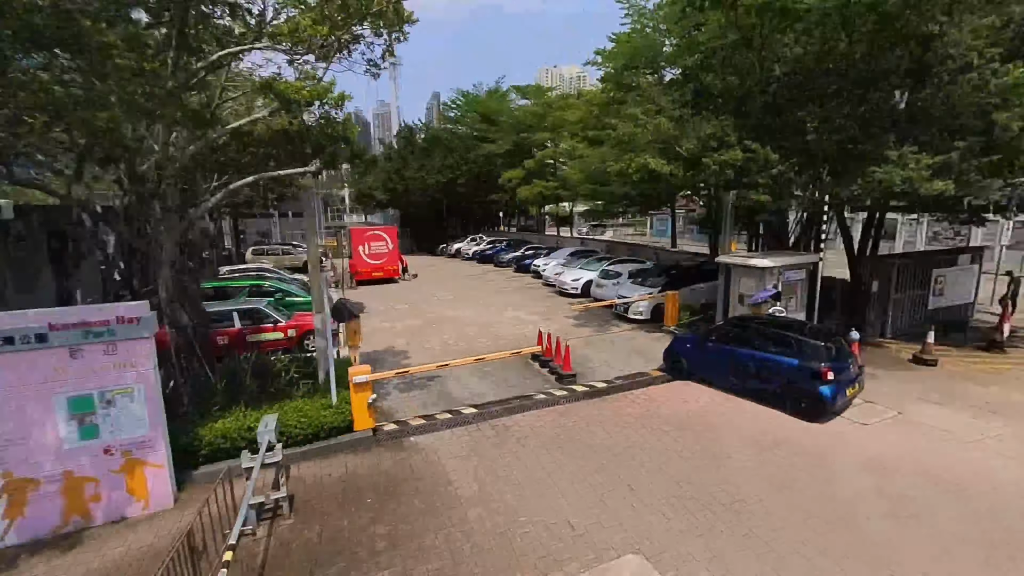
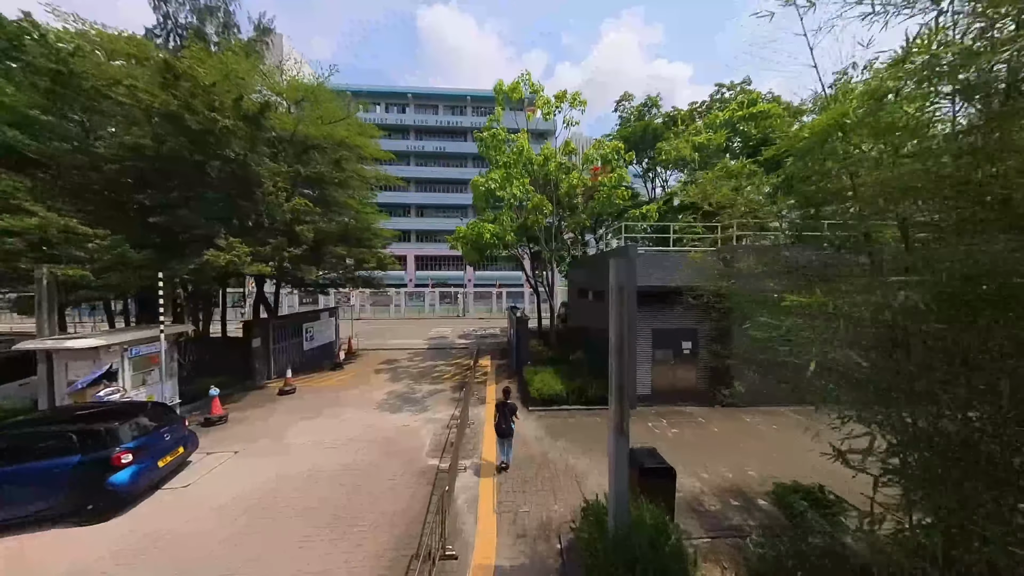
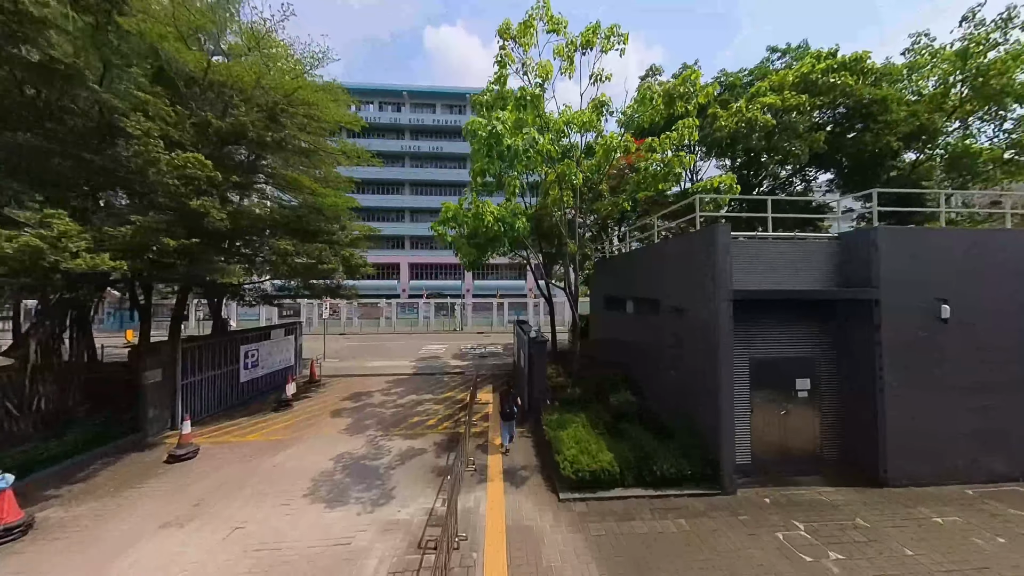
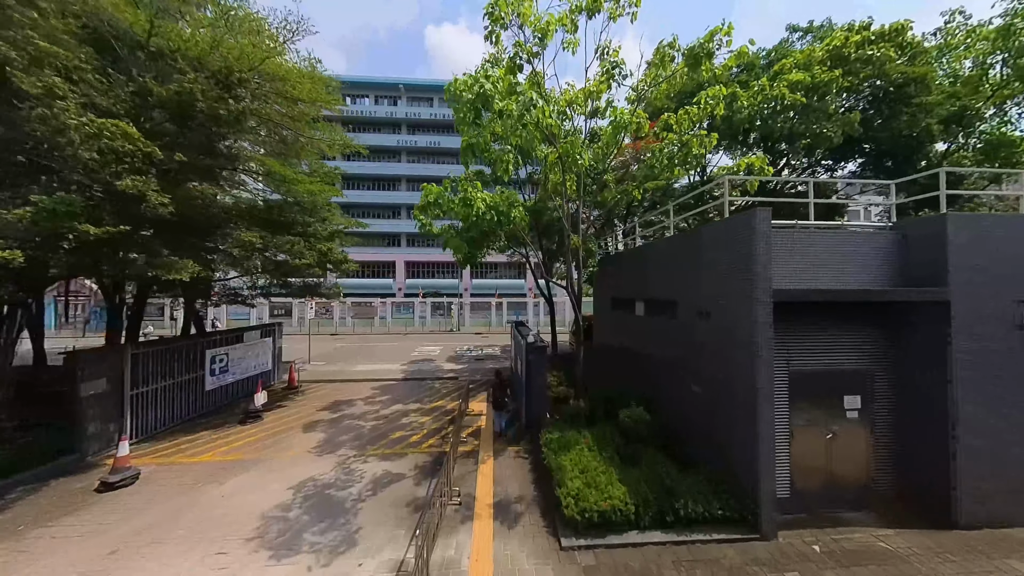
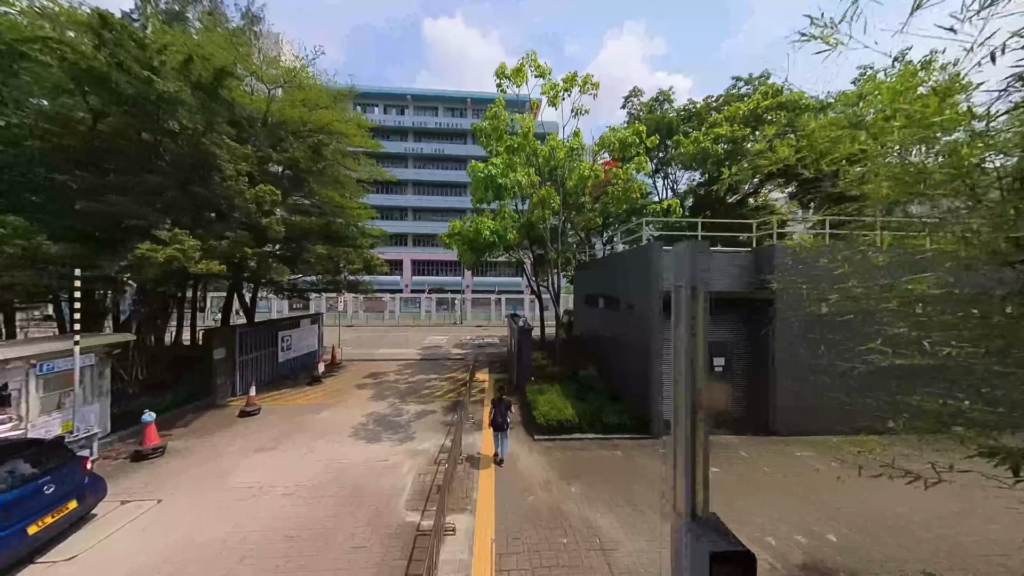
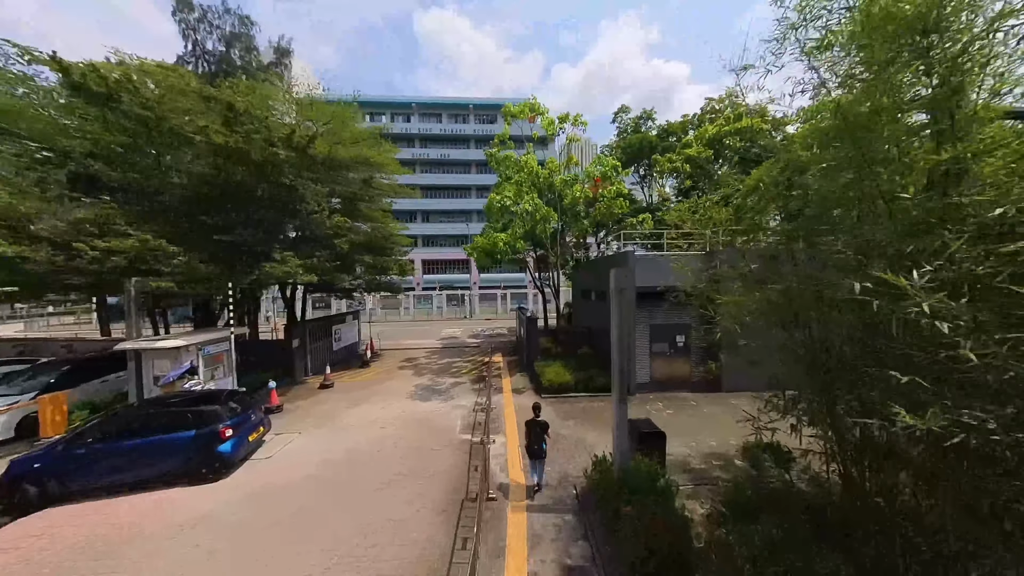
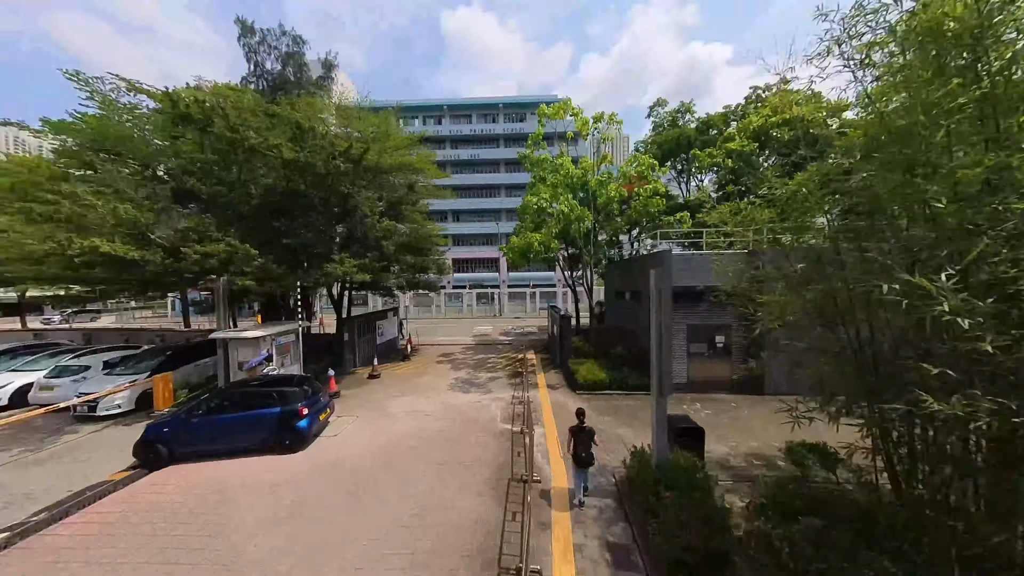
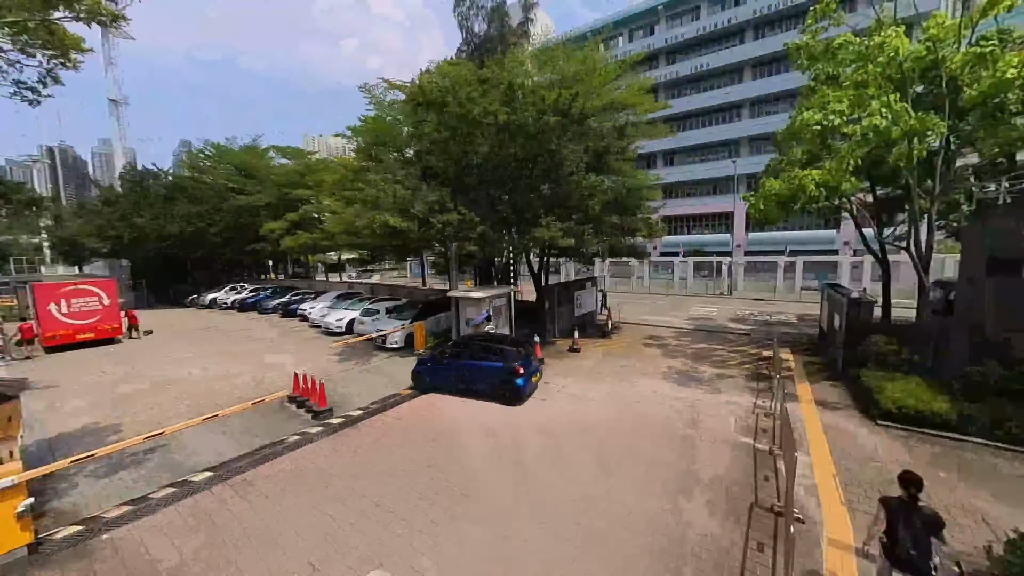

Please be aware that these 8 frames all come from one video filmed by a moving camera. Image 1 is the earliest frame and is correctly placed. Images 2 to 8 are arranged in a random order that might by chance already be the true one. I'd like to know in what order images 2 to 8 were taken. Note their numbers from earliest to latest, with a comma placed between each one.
8, 7, 6, 2, 5, 3, 4
